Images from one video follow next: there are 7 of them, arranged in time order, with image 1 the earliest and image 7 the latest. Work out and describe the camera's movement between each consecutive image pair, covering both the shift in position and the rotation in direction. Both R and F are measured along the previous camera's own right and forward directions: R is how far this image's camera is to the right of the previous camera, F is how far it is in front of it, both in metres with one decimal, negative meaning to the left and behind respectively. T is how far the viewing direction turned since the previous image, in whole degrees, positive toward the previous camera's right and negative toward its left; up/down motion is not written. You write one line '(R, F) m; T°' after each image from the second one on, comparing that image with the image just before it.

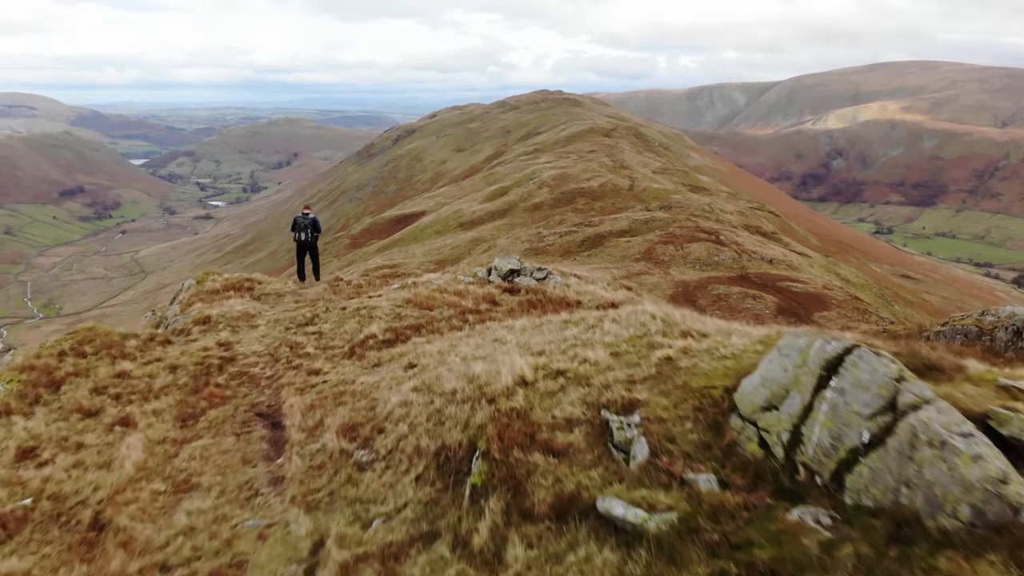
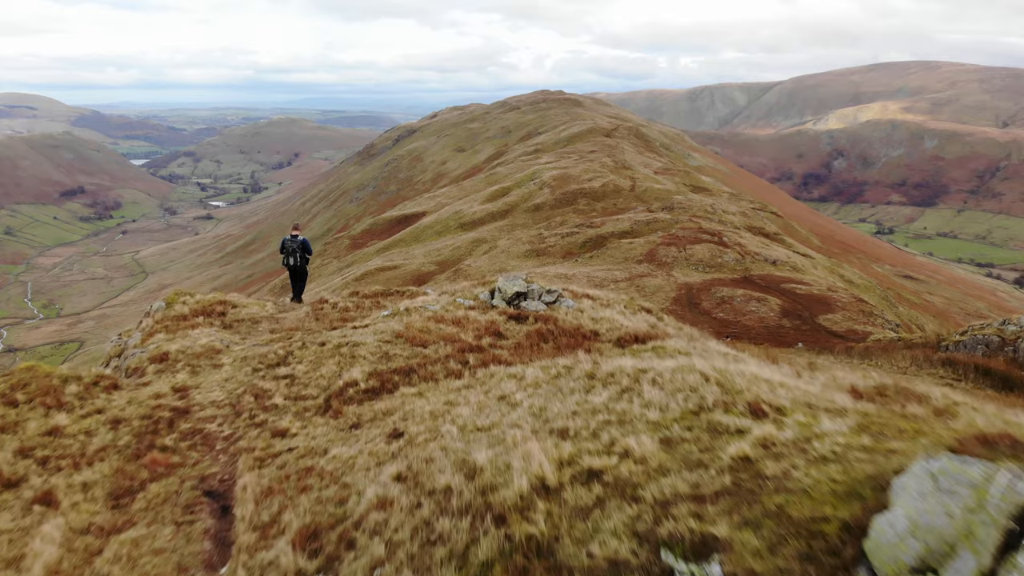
(-0.1, +0.6) m; 0°
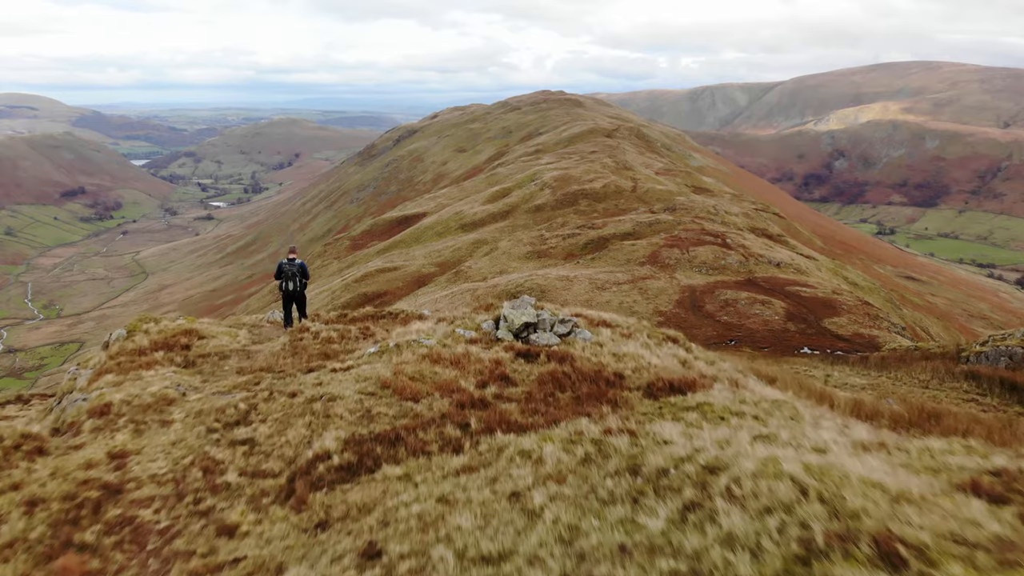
(-0.1, +0.6) m; 0°
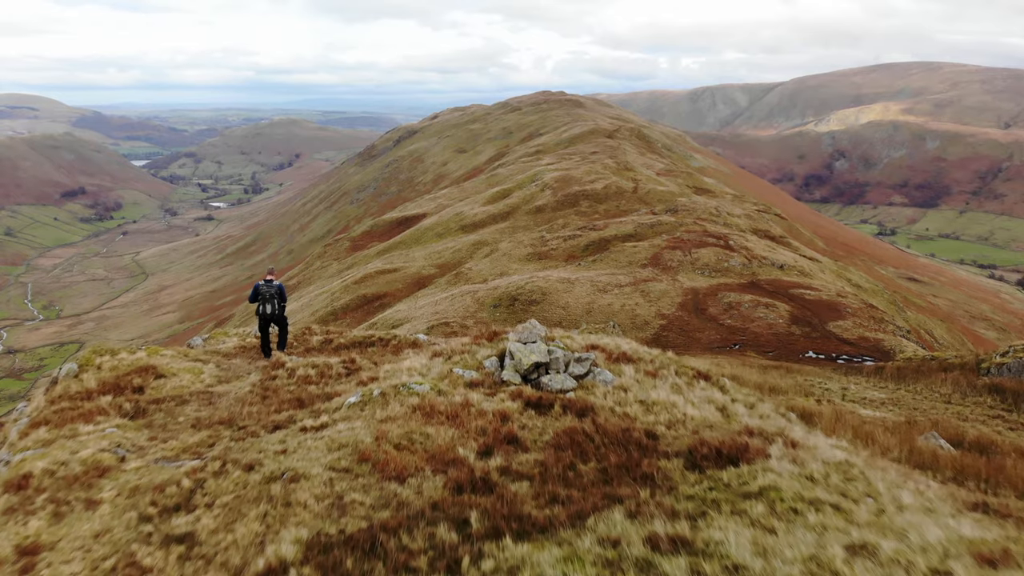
(0.0, +0.6) m; 0°
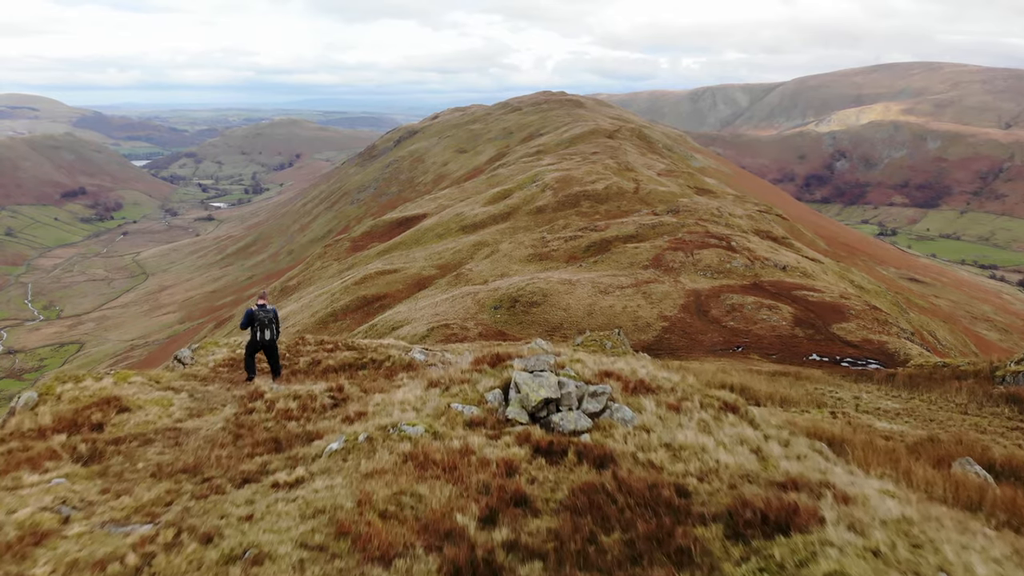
(0.0, +0.4) m; 0°
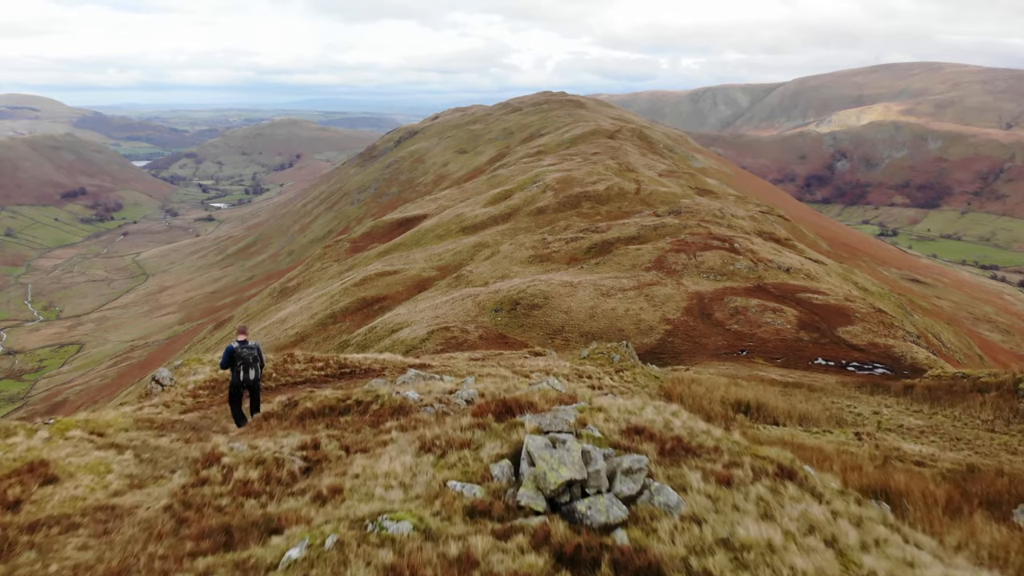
(-0.1, +0.6) m; 0°
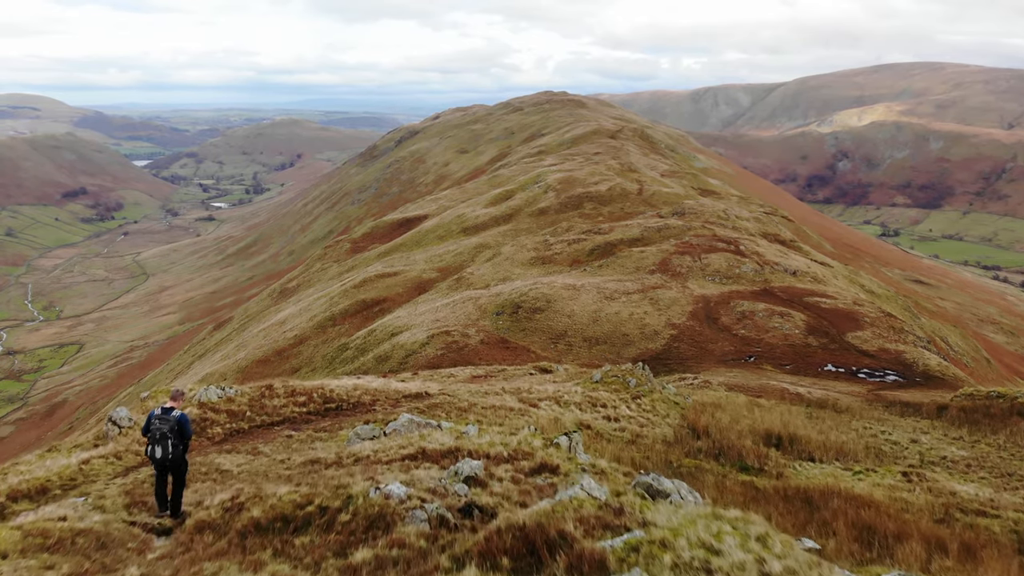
(-0.1, +1.0) m; 0°
